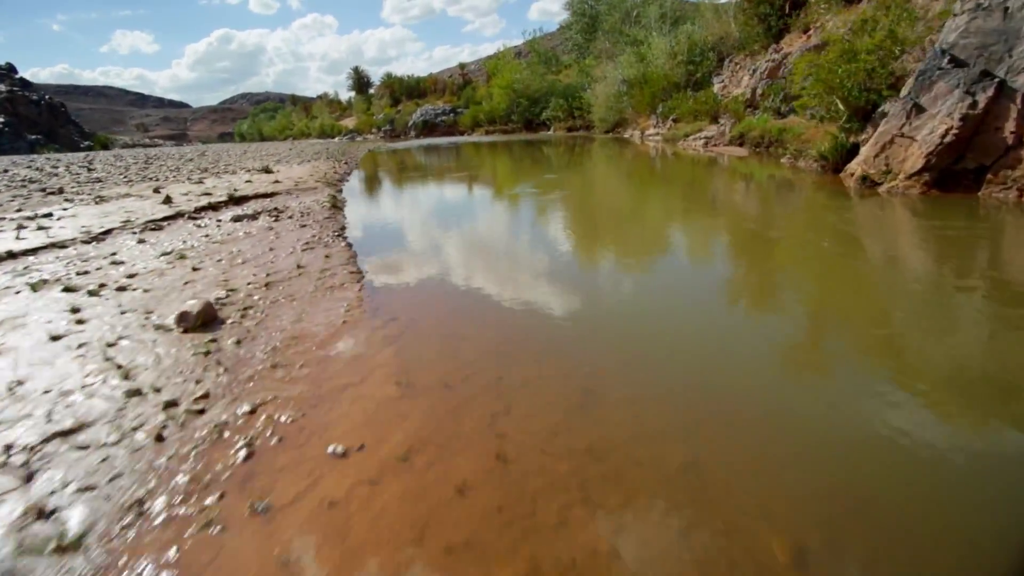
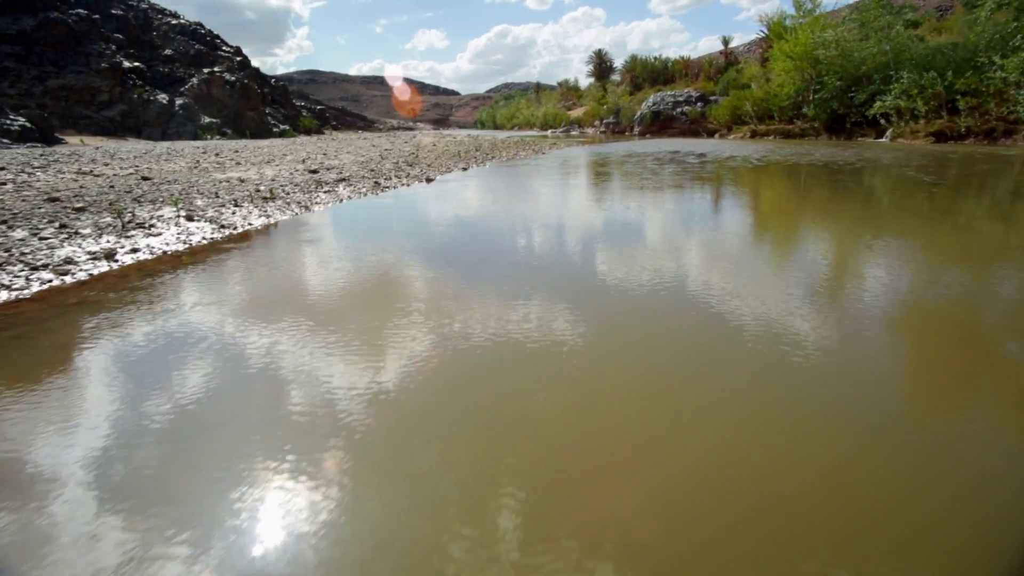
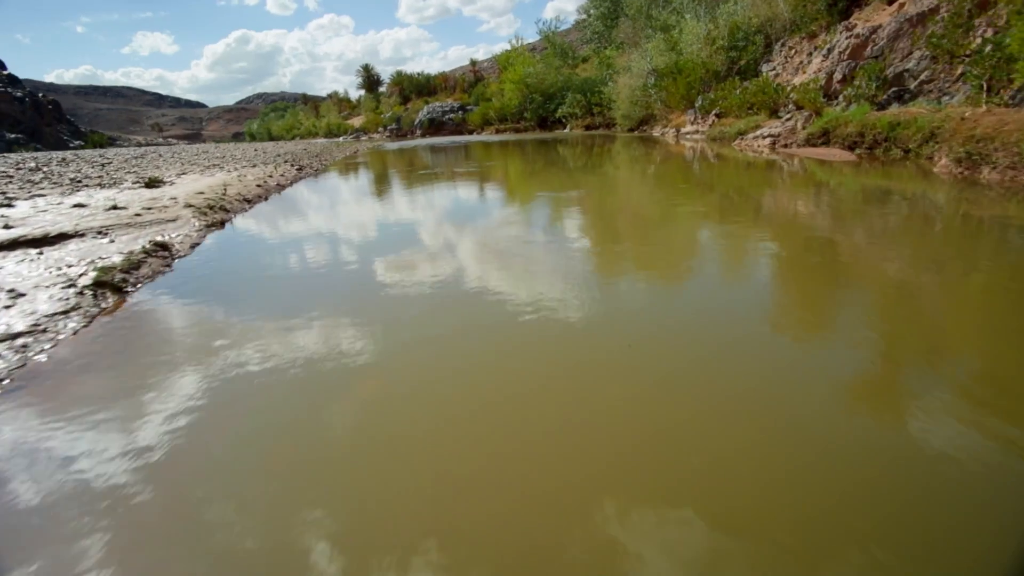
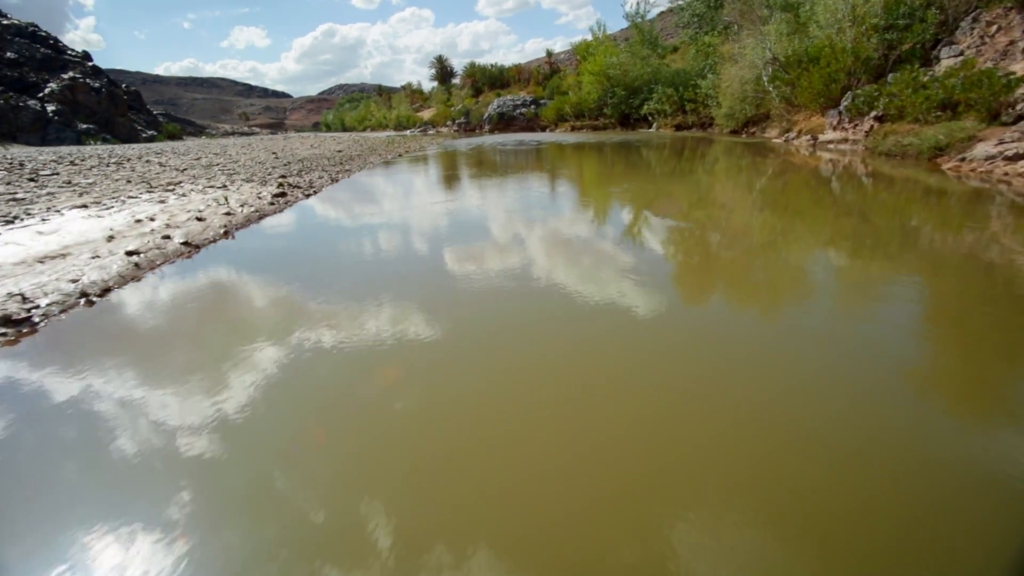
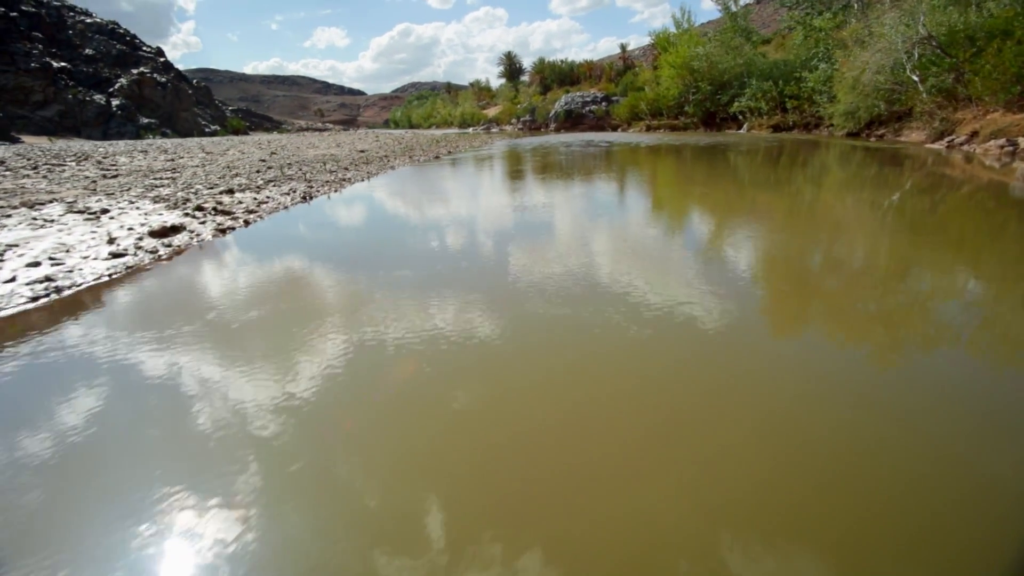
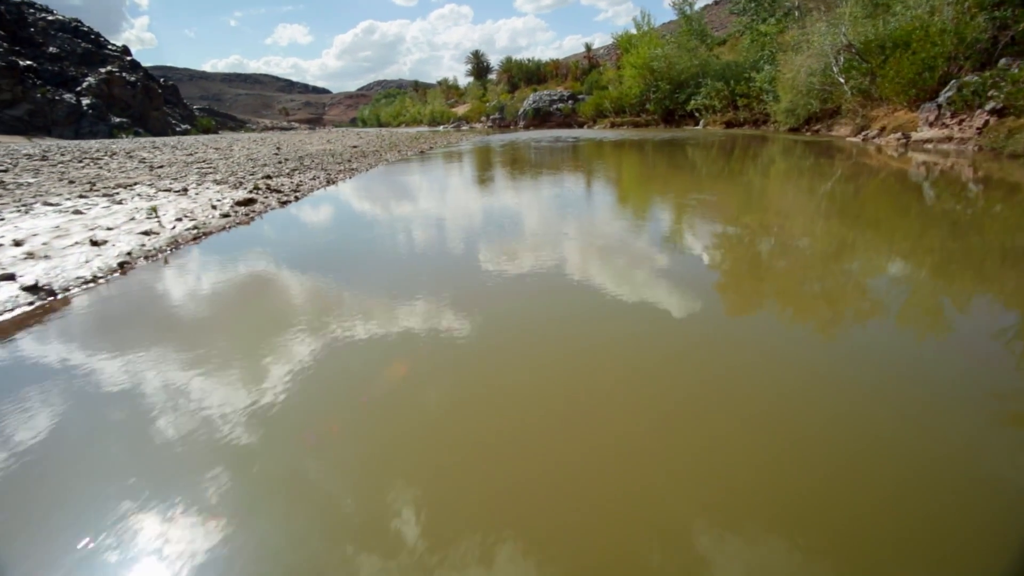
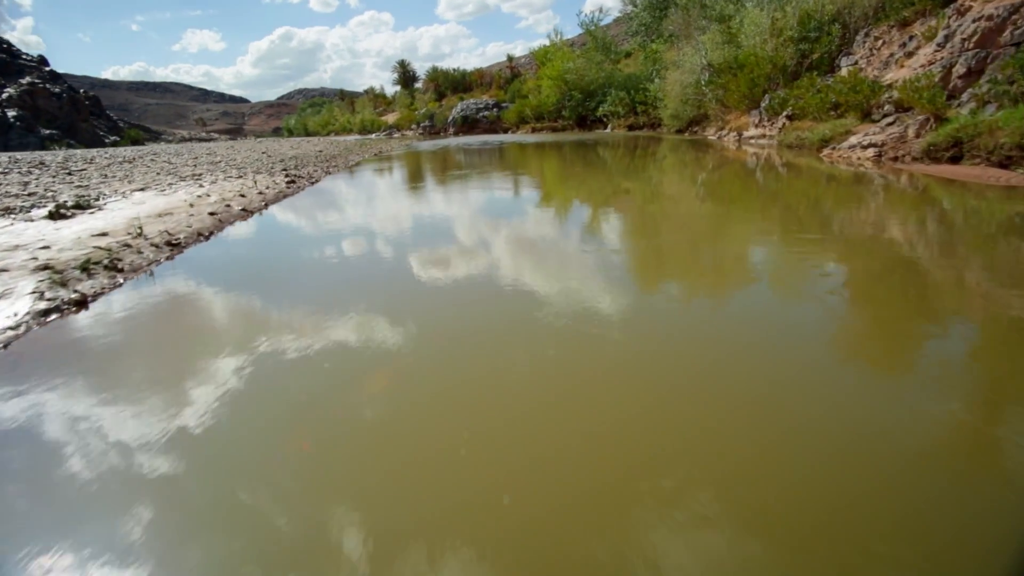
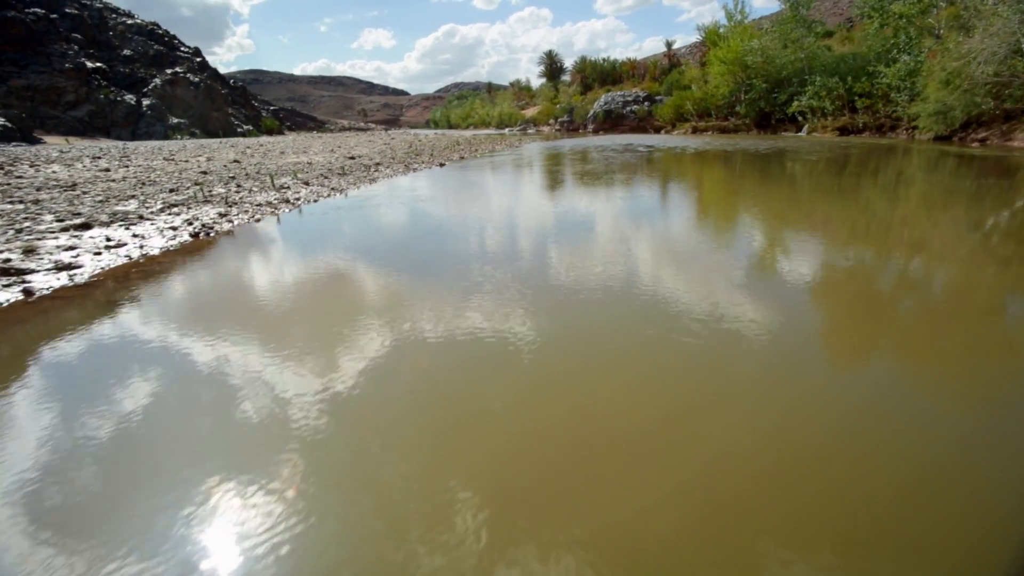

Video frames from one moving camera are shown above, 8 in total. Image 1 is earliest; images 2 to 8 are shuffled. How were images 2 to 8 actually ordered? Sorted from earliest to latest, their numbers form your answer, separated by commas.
3, 7, 4, 6, 5, 8, 2
